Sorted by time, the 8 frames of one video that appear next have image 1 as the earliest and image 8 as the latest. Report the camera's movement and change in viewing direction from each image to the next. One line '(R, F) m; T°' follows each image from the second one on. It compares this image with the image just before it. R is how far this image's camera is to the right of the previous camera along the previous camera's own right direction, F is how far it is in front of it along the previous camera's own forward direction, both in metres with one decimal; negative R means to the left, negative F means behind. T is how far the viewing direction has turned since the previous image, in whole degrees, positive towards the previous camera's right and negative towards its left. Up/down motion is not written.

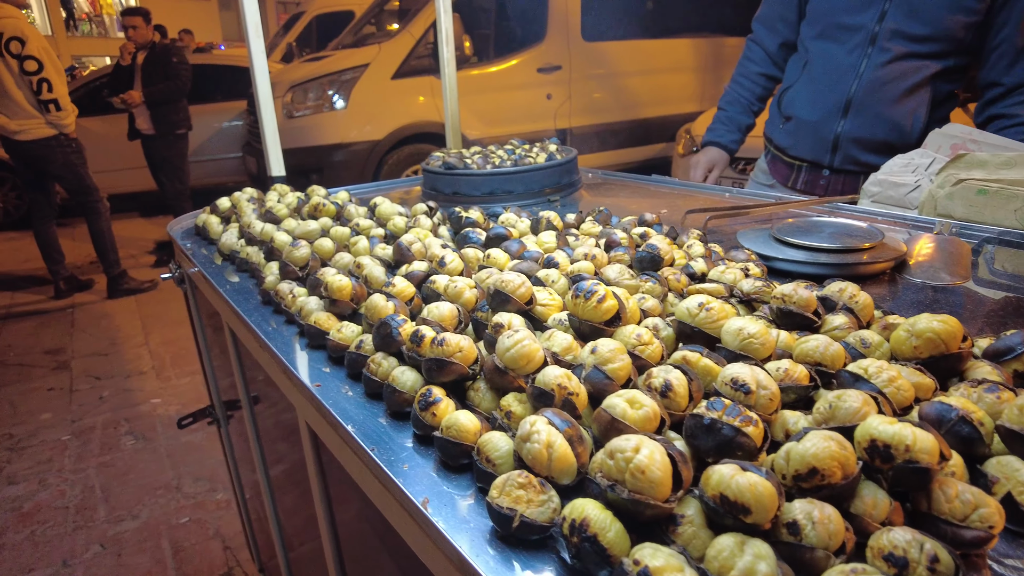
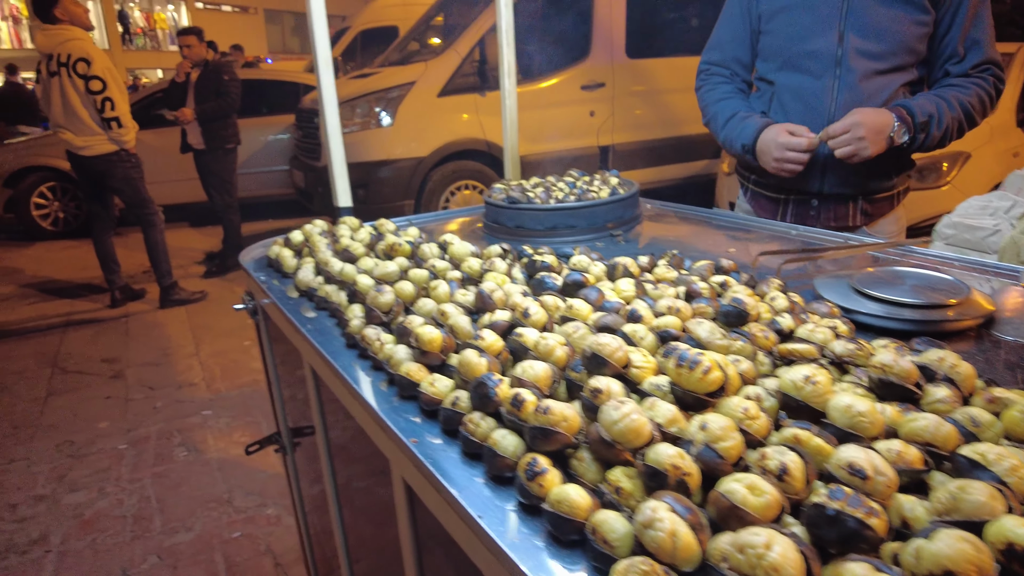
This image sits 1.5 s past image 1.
(-0.1, 0.0) m; -3°
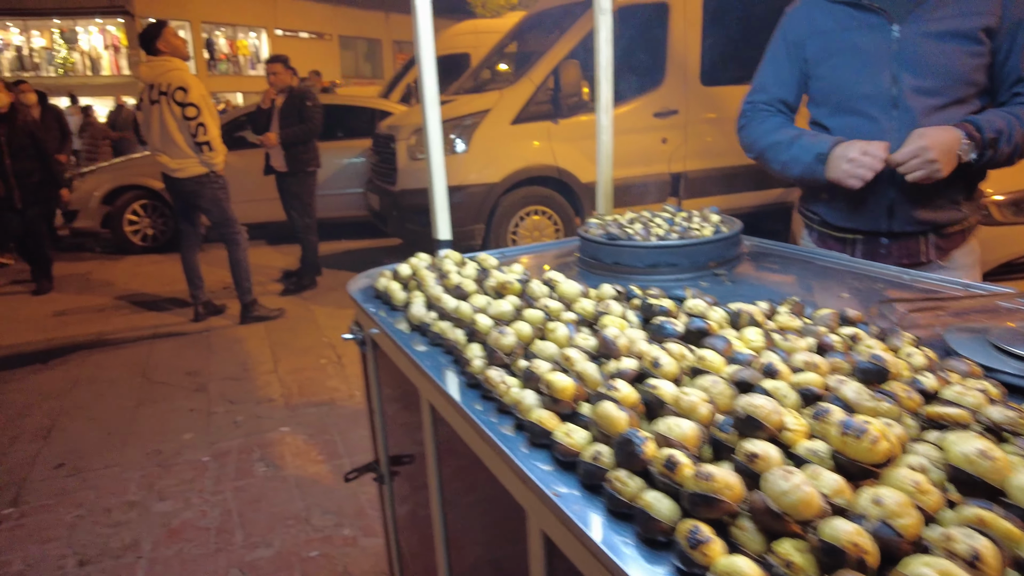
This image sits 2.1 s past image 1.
(-0.1, 0.0) m; -5°
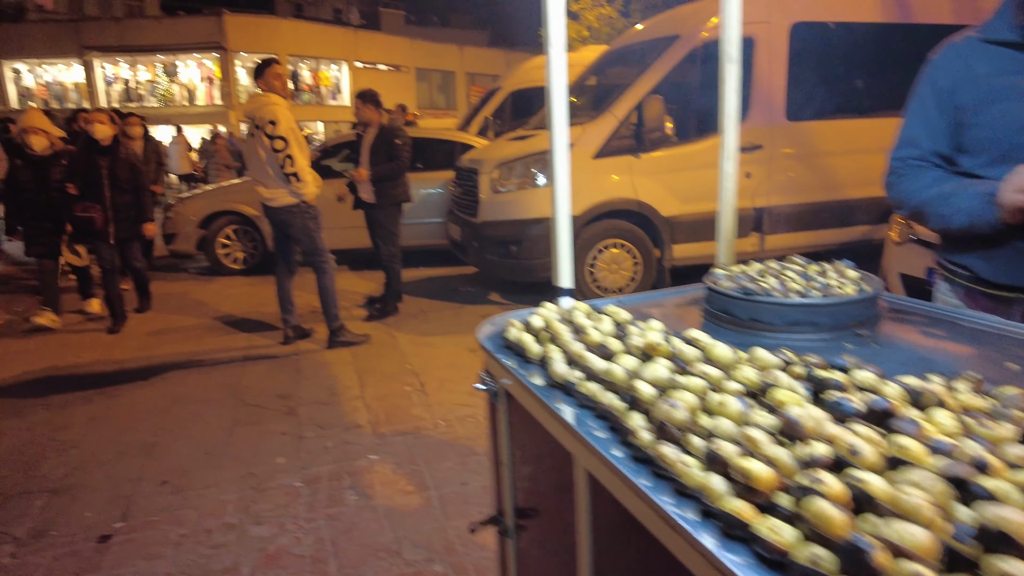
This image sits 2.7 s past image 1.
(-0.1, 0.0) m; -6°
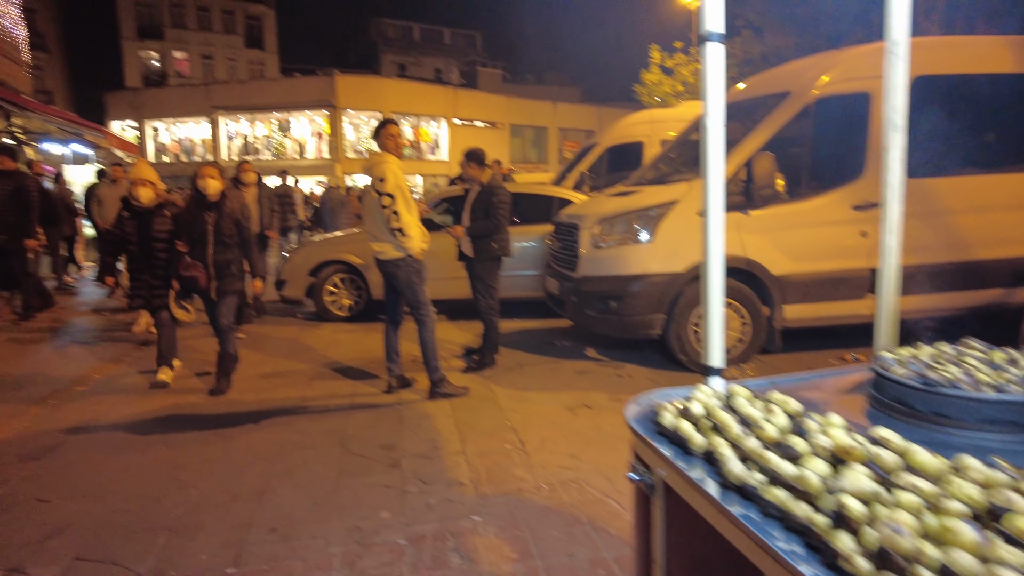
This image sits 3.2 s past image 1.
(-0.1, 0.0) m; -8°
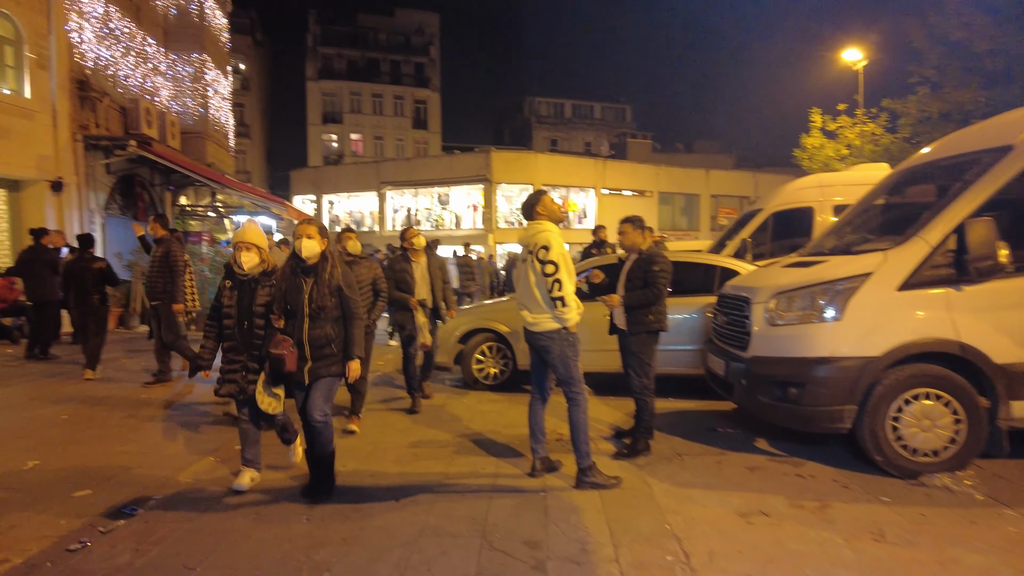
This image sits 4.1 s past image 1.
(-0.1, +0.3) m; -13°
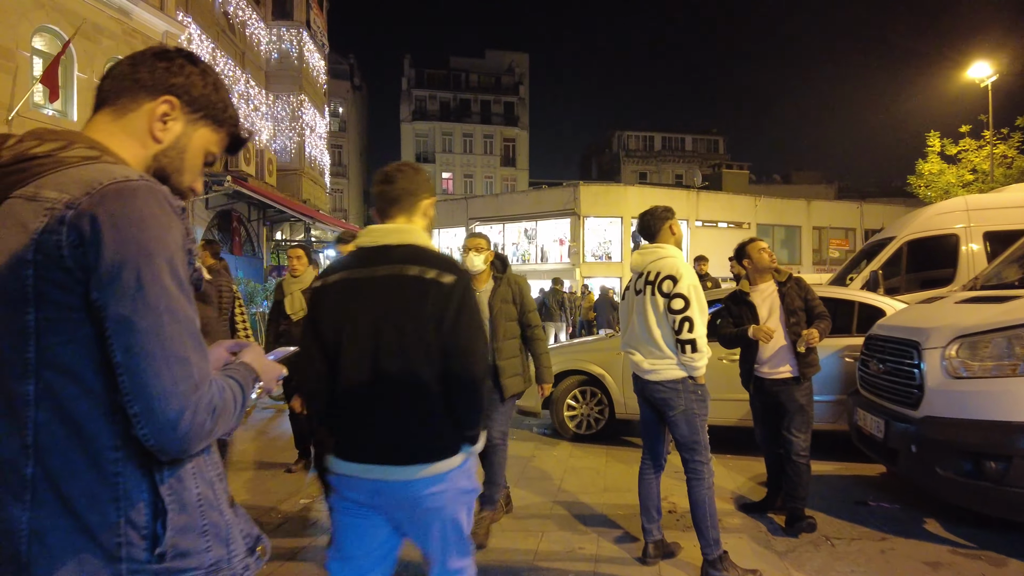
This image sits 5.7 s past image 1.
(-0.1, +0.8) m; -8°
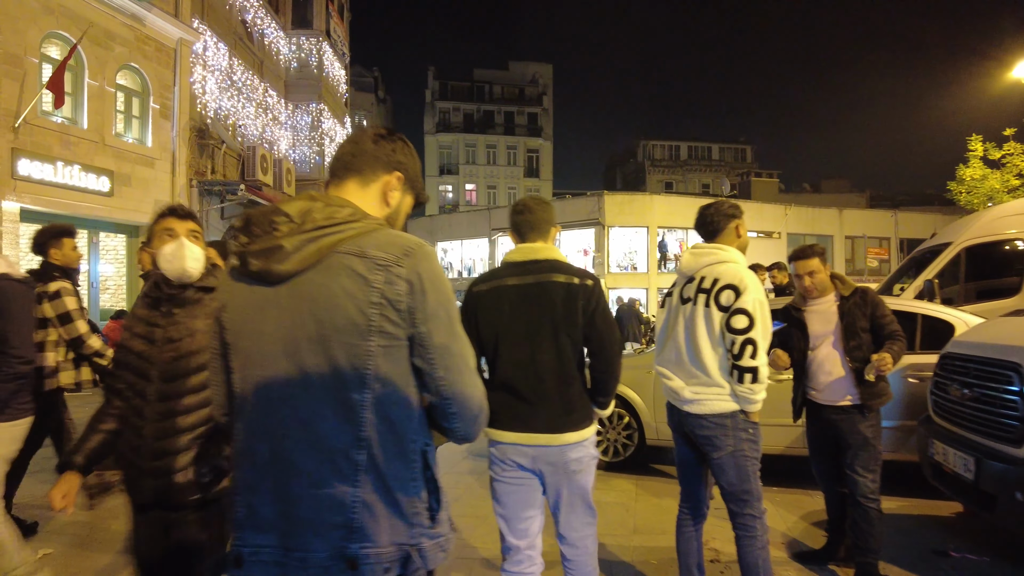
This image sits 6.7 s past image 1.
(+0.1, +0.7) m; -2°
